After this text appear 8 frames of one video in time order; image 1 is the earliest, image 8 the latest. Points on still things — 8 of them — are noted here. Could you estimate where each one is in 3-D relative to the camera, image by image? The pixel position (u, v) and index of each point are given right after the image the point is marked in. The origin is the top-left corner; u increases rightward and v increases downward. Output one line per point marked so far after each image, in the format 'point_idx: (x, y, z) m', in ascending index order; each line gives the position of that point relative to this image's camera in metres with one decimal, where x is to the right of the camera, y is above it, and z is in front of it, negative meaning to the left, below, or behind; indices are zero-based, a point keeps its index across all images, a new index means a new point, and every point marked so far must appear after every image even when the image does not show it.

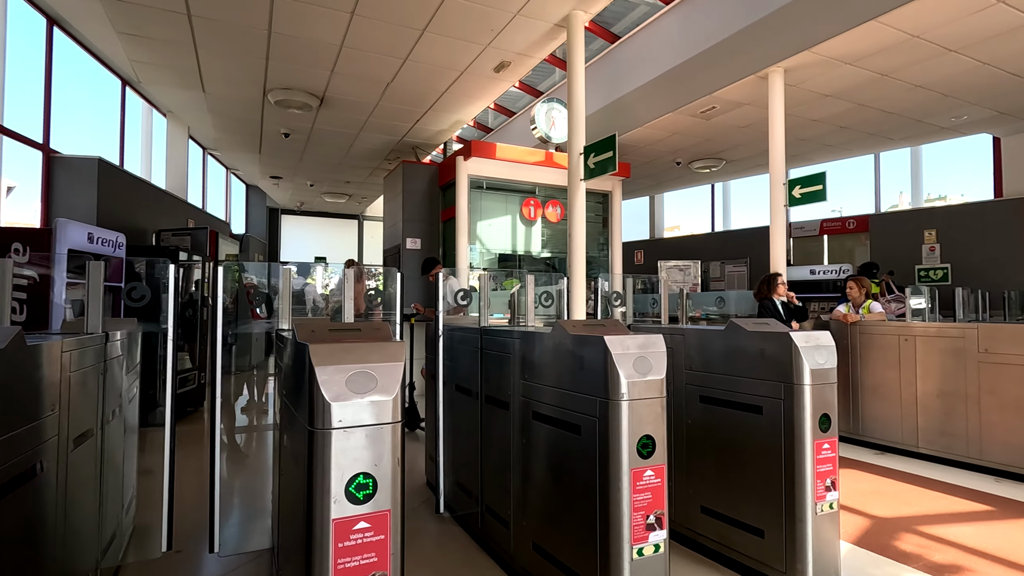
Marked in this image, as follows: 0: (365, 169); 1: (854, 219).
0: (-2.5, +2.0, +9.1) m
1: (+5.8, +1.2, +9.0) m
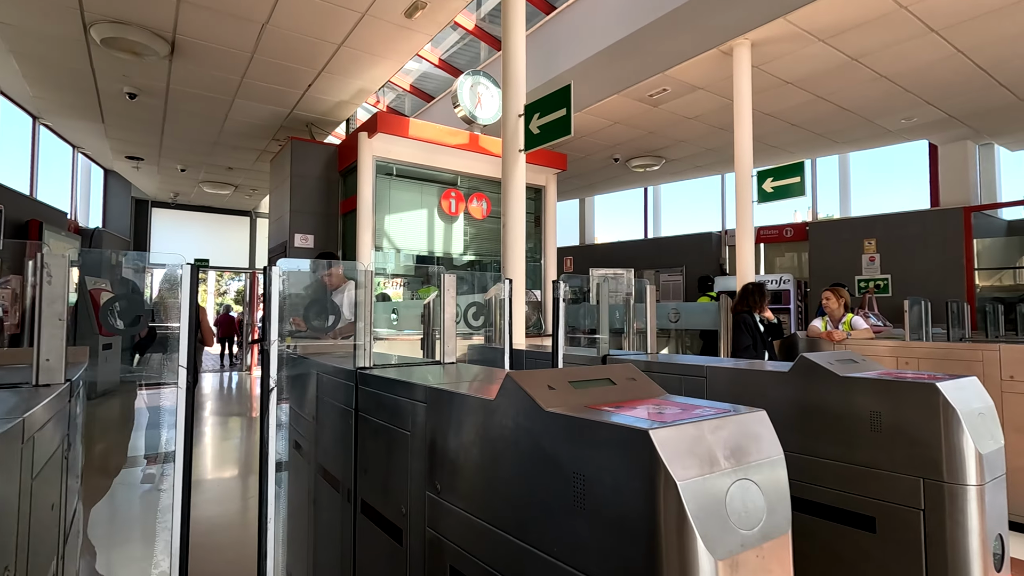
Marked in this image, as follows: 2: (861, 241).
0: (-3.7, +1.9, +7.5) m
1: (+4.5, +1.0, +8.7) m
2: (+5.0, +0.7, +7.7) m
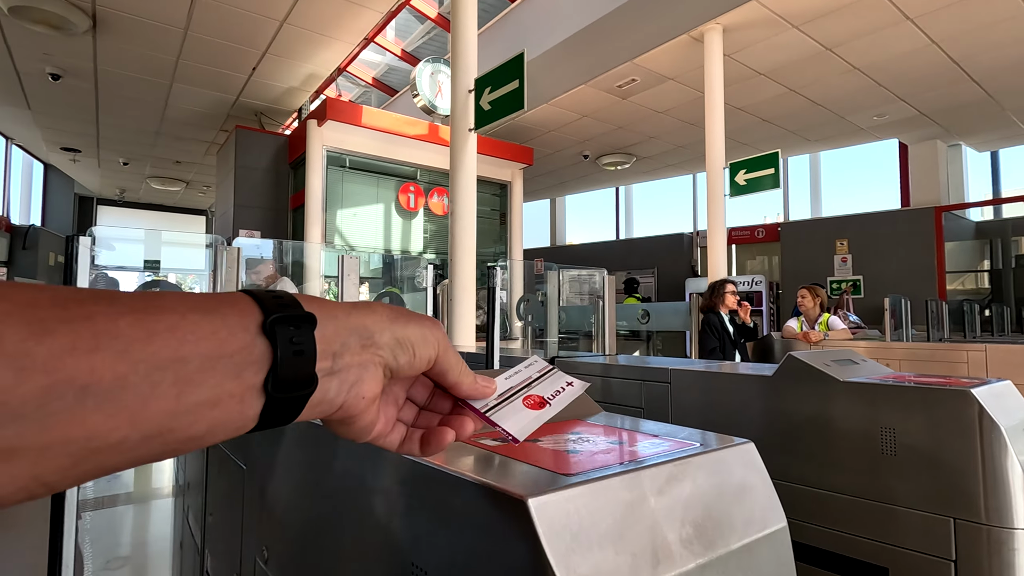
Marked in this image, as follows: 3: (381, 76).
0: (-4.2, +1.9, +7.0) m
1: (+4.0, +1.0, +8.5) m
2: (+4.5, +0.7, +7.5) m
3: (-2.0, +3.2, +8.2) m
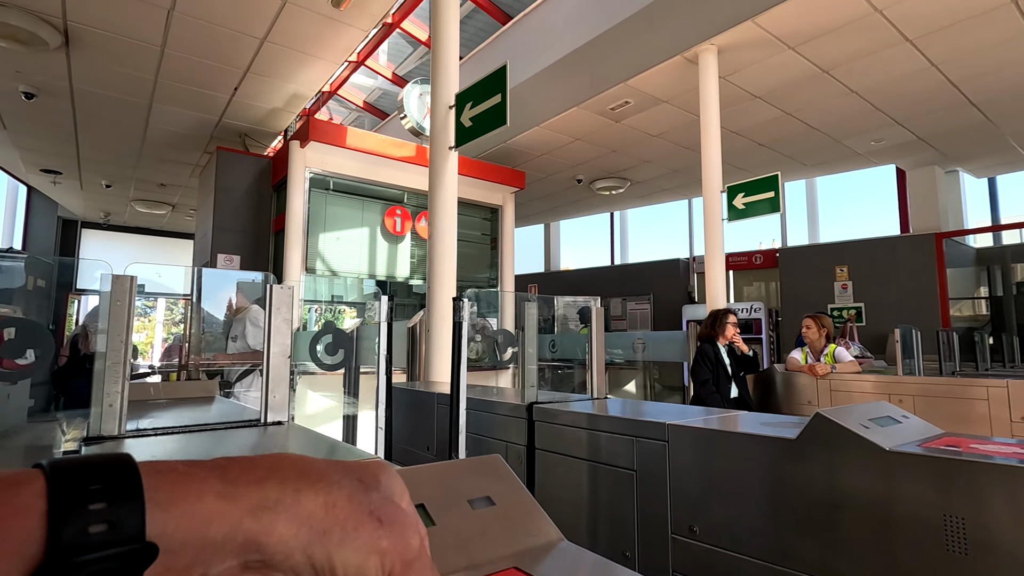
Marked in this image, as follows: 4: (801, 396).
0: (-4.3, +1.6, +6.9) m
1: (+3.9, +0.5, +8.4) m
2: (+4.4, +0.3, +7.4) m
3: (-2.1, +2.9, +8.2) m
4: (+2.0, -0.8, +3.7) m
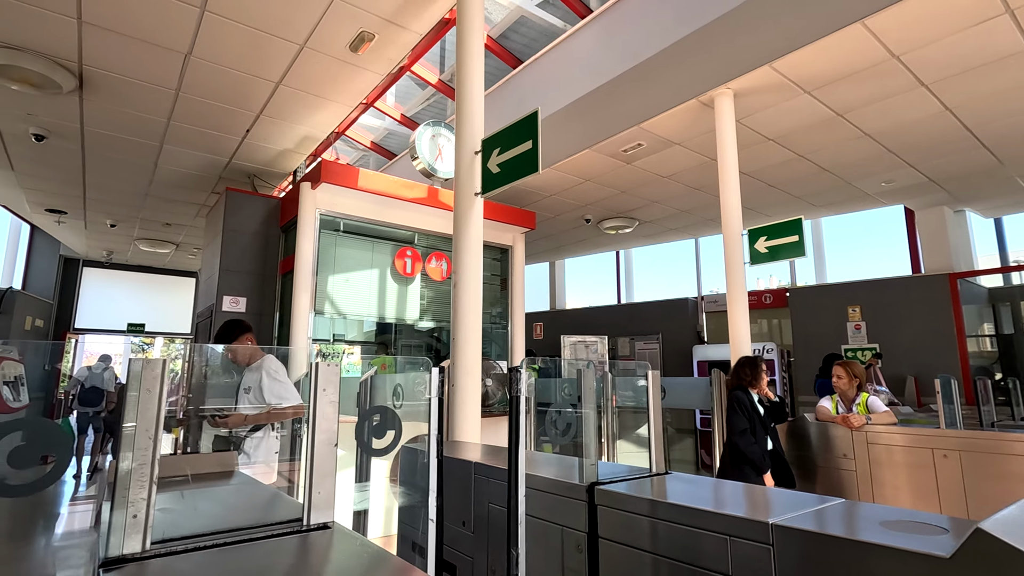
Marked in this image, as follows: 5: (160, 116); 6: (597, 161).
0: (-4.1, +1.0, +6.8) m
1: (+4.0, -0.1, +8.3) m
2: (+4.5, -0.3, +7.3) m
3: (-2.0, +2.3, +8.2) m
4: (+2.1, -1.1, +3.5) m
5: (-3.0, +1.5, +4.6) m
6: (+0.9, +1.3, +5.6) m
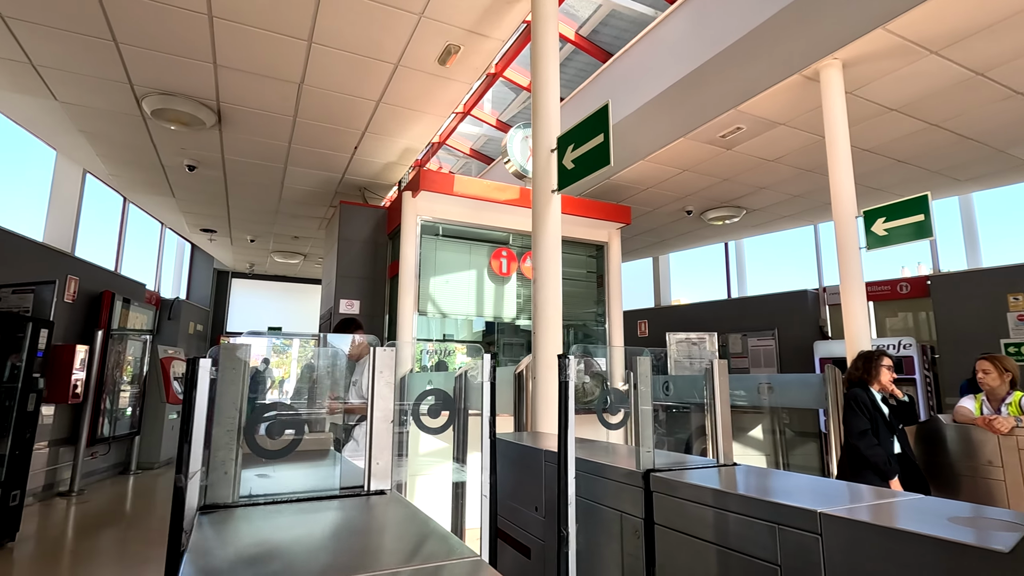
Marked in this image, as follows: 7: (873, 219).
0: (-2.9, +1.0, +7.6) m
1: (+5.4, +0.1, +7.4) m
2: (+5.7, -0.1, +6.3) m
3: (-0.5, +2.2, +8.5) m
4: (+2.7, -1.0, +3.1) m
5: (-2.2, +1.4, +5.1) m
6: (+1.8, +1.4, +5.4) m
7: (+2.6, +0.5, +3.9) m
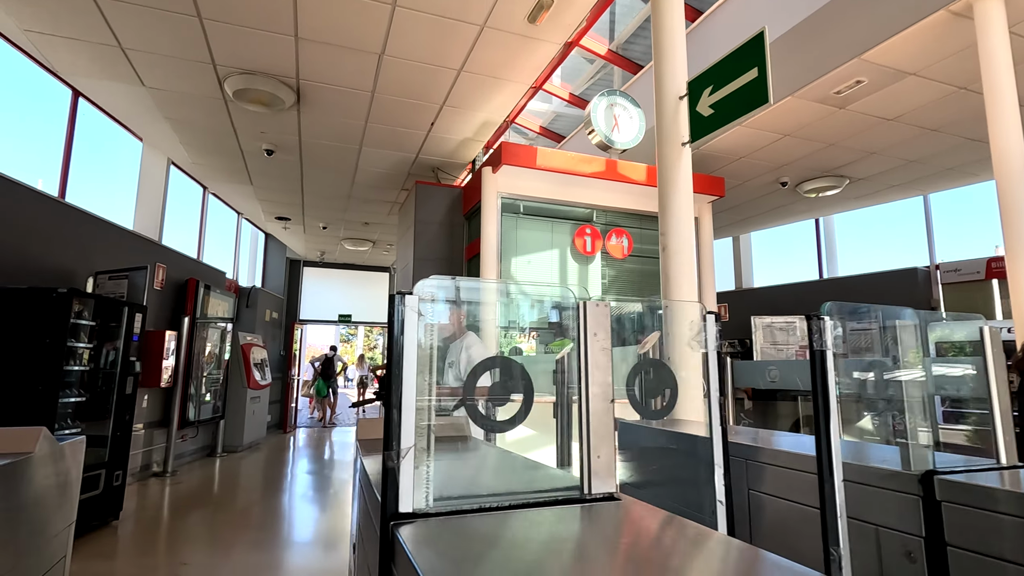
0: (-1.8, +1.2, +7.5) m
1: (+6.4, +0.4, +6.5) m
2: (+6.6, +0.2, +5.4) m
3: (+0.6, +2.5, +8.2) m
4: (+3.3, -0.8, +2.5) m
5: (-1.4, +1.6, +5.0) m
6: (+2.6, +1.6, +4.8) m
7: (+3.2, +0.7, +3.3) m
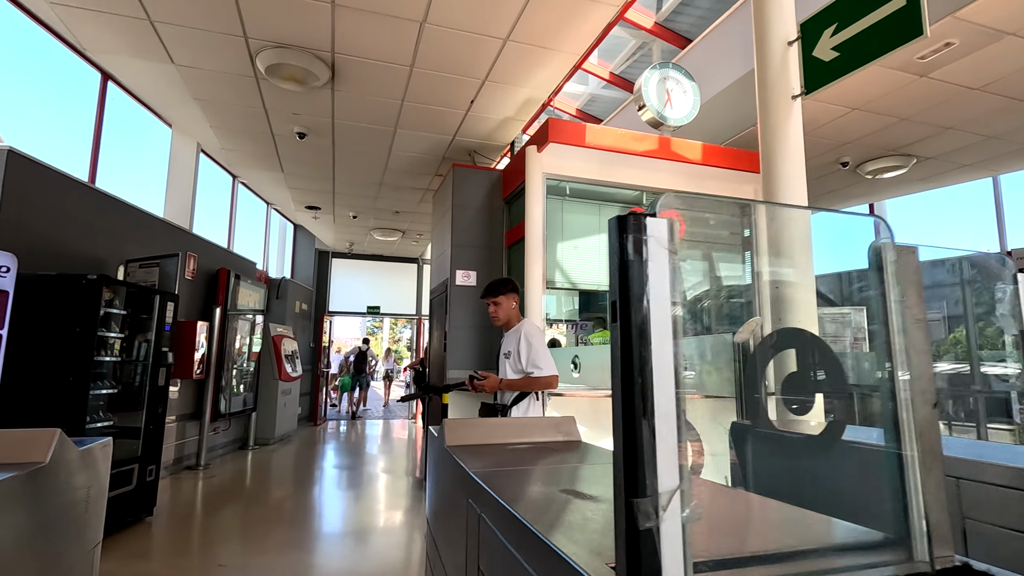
0: (-1.3, +1.3, +7.2) m
1: (+6.8, +0.5, +5.9) m
2: (+7.0, +0.3, +4.8) m
3: (+1.1, +2.6, +7.8) m
4: (+3.6, -0.7, +2.1) m
5: (-1.0, +1.7, +4.7) m
6: (+3.0, +1.7, +4.4) m
7: (+3.5, +0.8, +2.8) m
